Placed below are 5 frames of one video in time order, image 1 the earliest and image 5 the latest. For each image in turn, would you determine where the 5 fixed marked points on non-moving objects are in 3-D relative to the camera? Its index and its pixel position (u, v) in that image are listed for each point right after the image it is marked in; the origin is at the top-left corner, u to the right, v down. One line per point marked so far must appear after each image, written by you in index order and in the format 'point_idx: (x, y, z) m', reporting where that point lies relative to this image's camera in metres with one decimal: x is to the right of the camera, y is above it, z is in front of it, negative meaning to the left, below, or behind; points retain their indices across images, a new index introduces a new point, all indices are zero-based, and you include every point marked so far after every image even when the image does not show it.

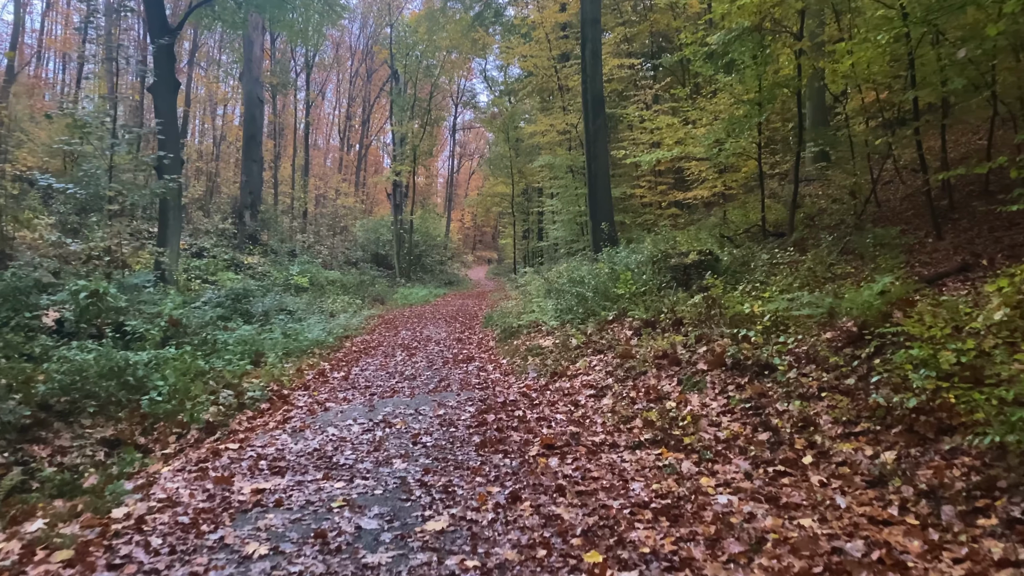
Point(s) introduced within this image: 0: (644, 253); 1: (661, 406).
0: (+1.7, +0.4, +10.3) m
1: (+1.0, -0.8, +5.5) m
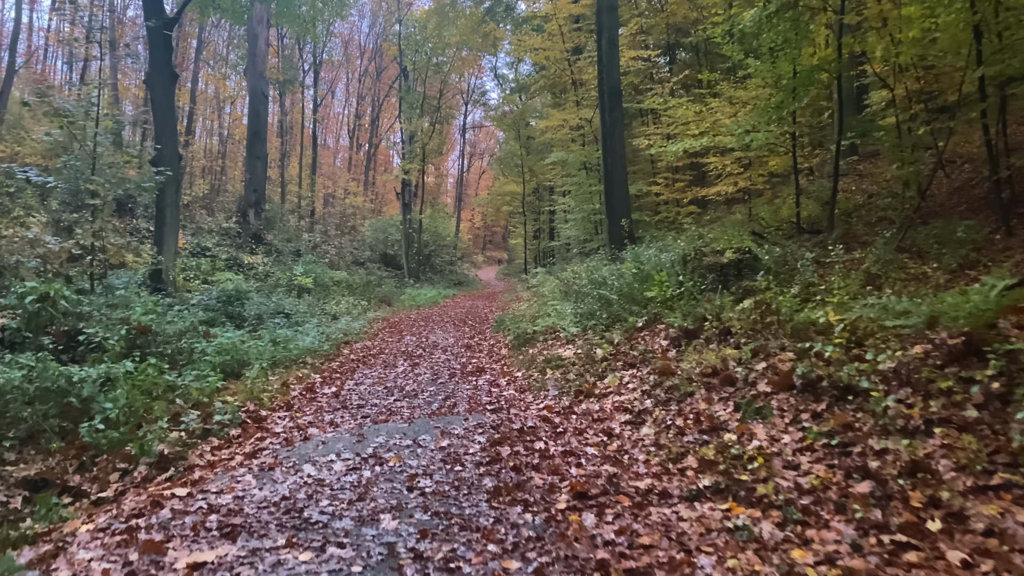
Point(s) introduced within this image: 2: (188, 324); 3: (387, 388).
0: (+1.8, +0.4, +9.3) m
1: (+1.1, -0.8, +4.4) m
2: (-3.6, -0.4, +9.1) m
3: (-1.1, -0.9, +7.1) m
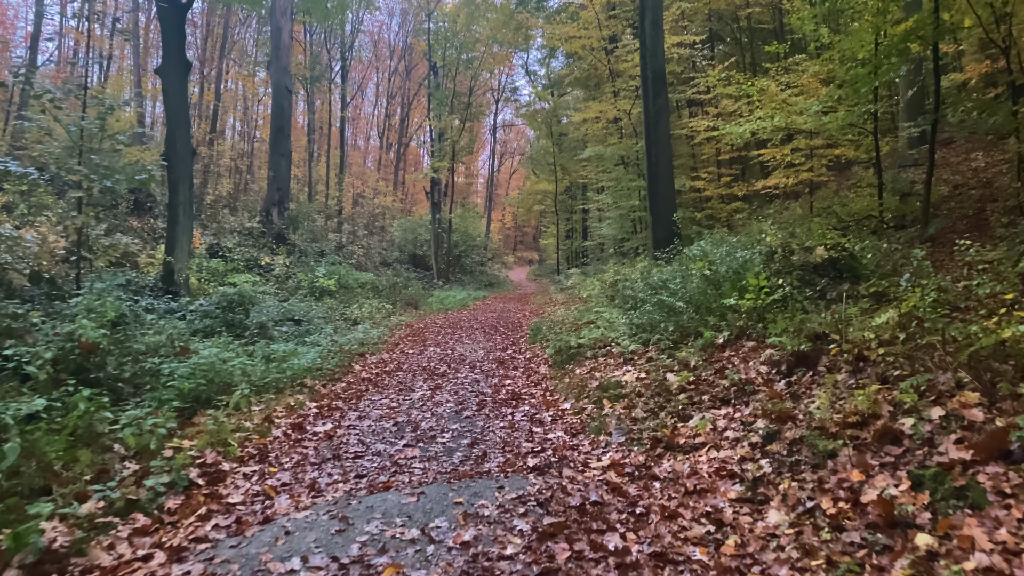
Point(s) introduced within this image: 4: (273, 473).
0: (+2.2, +0.4, +7.6) m
1: (+1.3, -0.9, +2.7) m
2: (-3.2, -0.5, +7.6) m
3: (-0.8, -0.9, +5.5) m
4: (-1.3, -1.0, +4.3) m
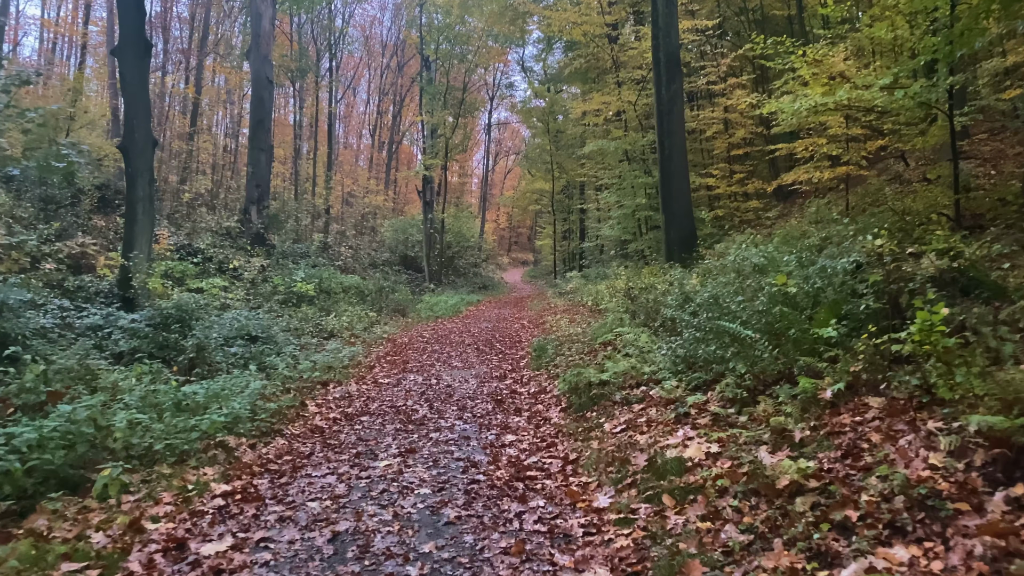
0: (+2.3, +0.2, +5.5) m
1: (+1.4, -1.0, +0.7) m
2: (-3.2, -0.6, +5.5) m
3: (-0.7, -1.1, +3.4) m
4: (-1.2, -1.1, +2.3) m
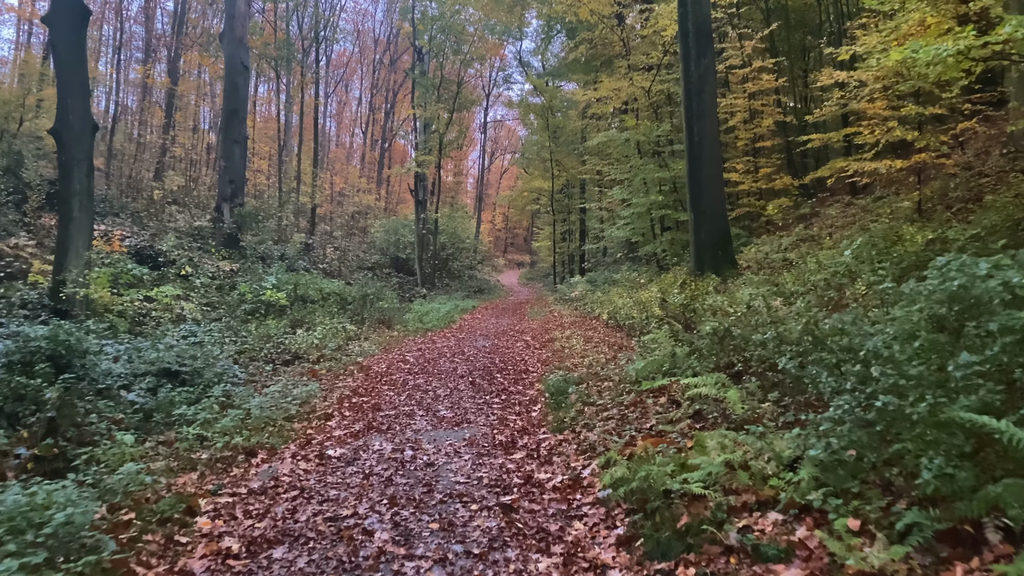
0: (+2.4, 0.0, +2.9) m
1: (+1.5, -1.2, -2.0) m
2: (-3.1, -0.8, +2.8) m
3: (-0.6, -1.2, +0.8) m
4: (-1.1, -1.3, -0.4) m
